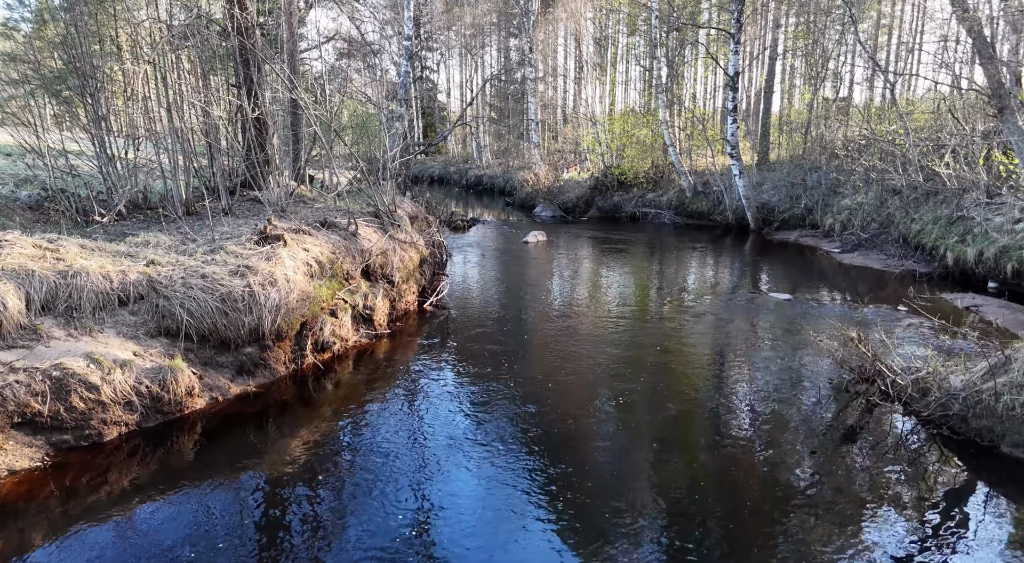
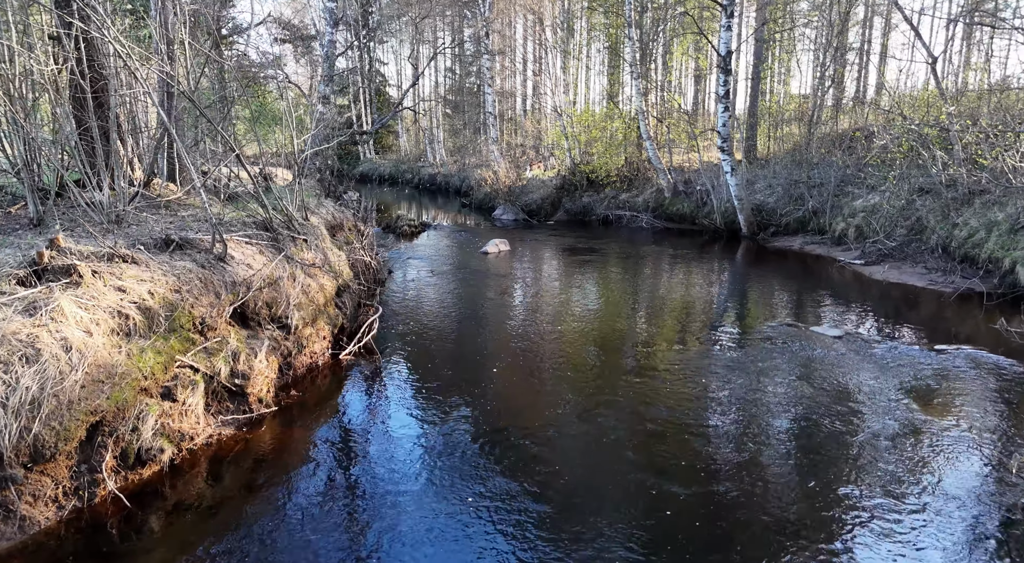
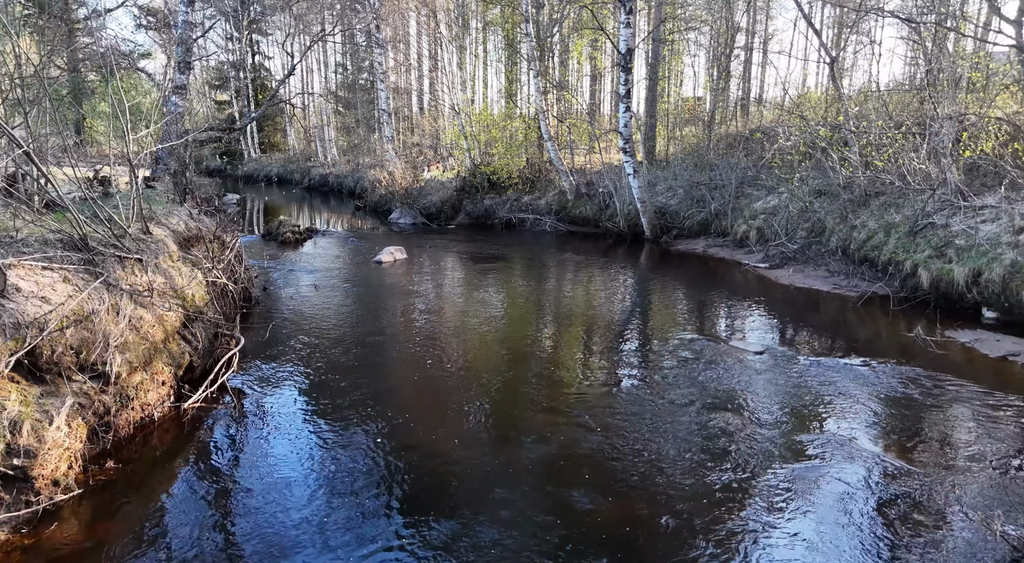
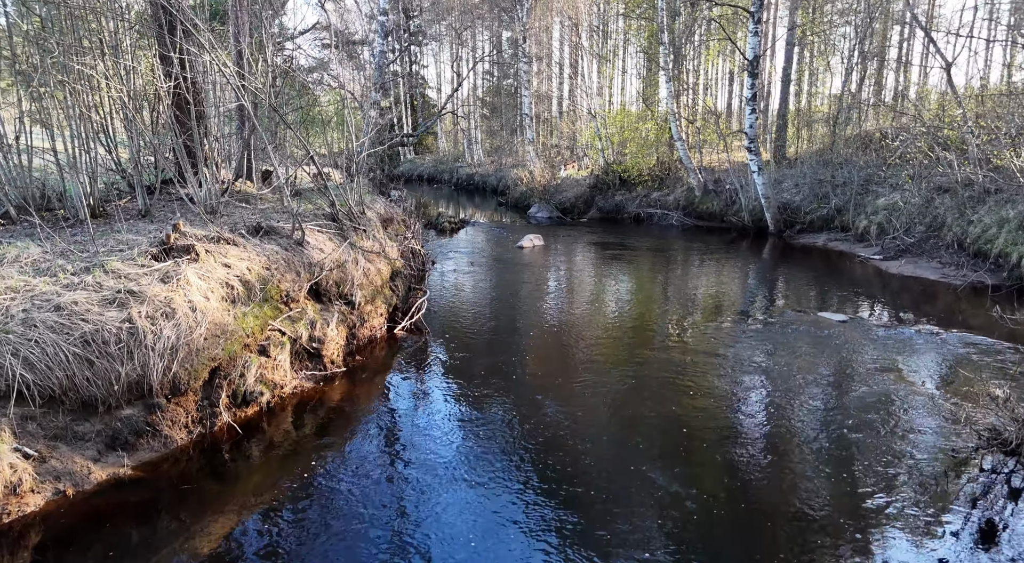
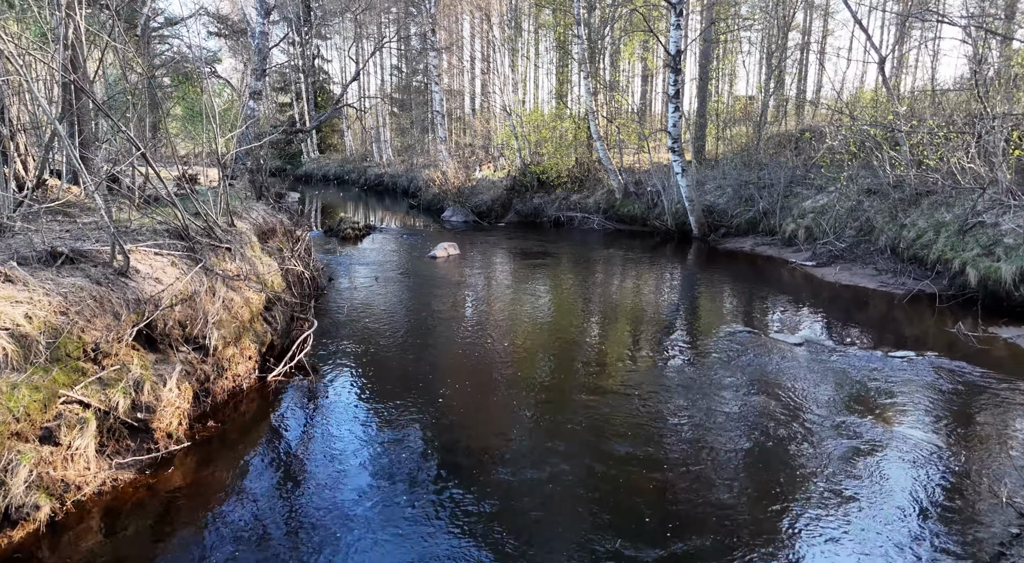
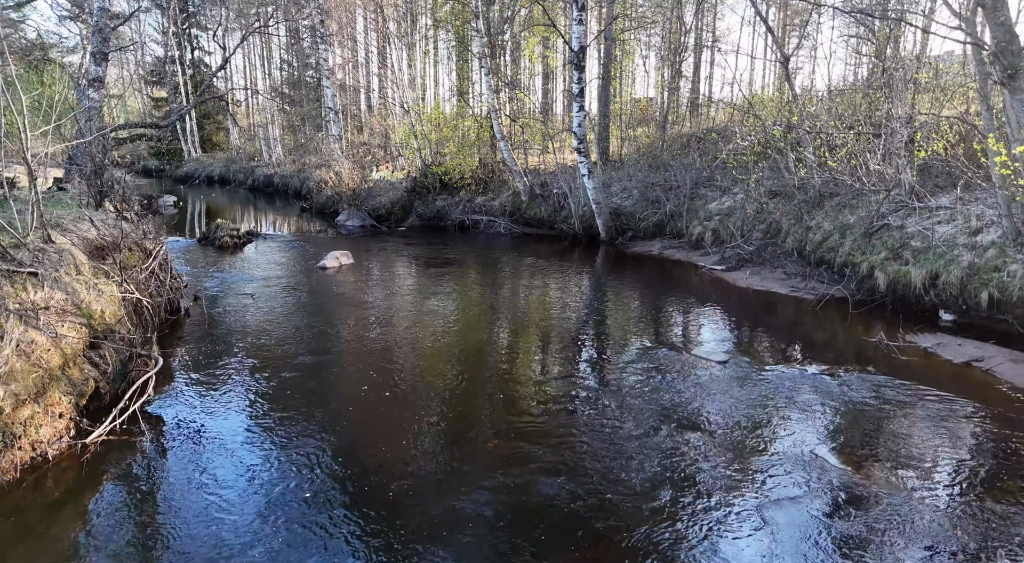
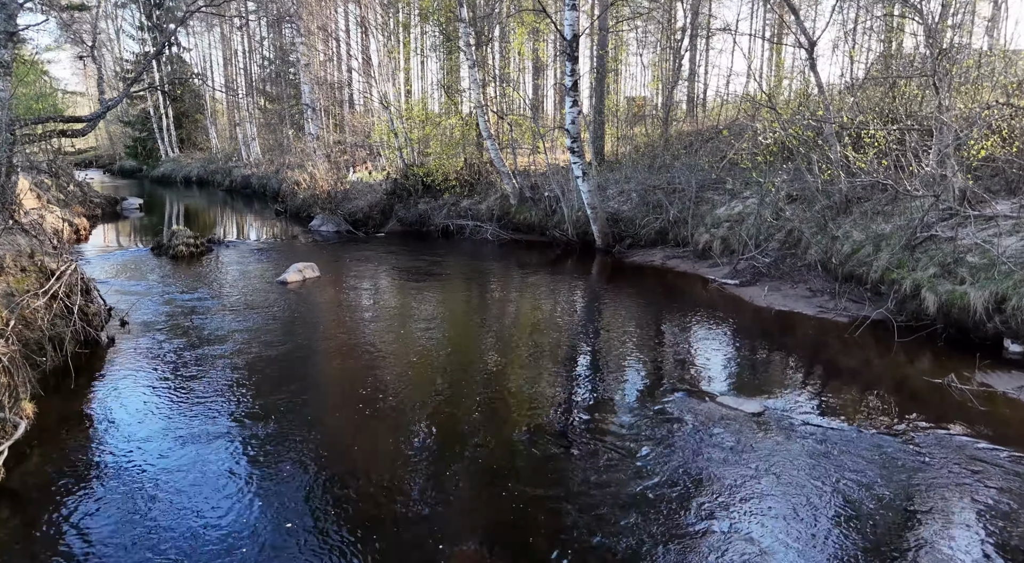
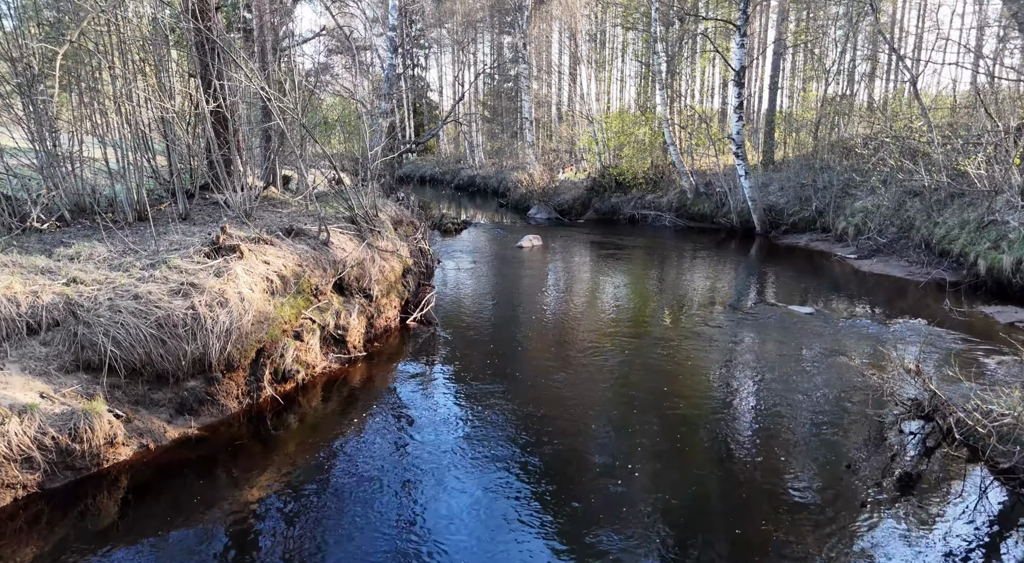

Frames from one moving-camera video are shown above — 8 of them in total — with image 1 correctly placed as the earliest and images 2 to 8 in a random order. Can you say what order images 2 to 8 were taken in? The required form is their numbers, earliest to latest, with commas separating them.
8, 4, 2, 5, 3, 6, 7
